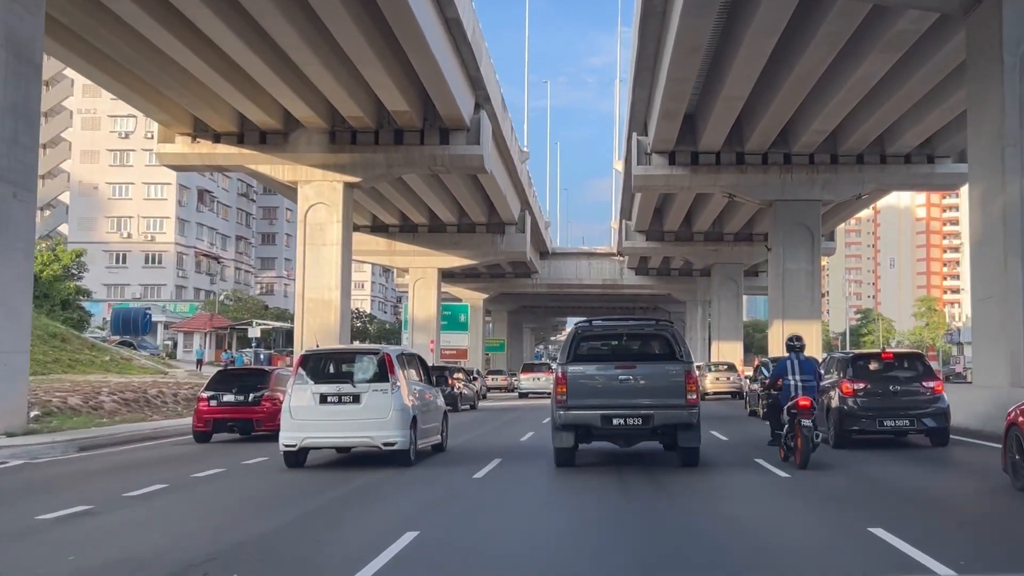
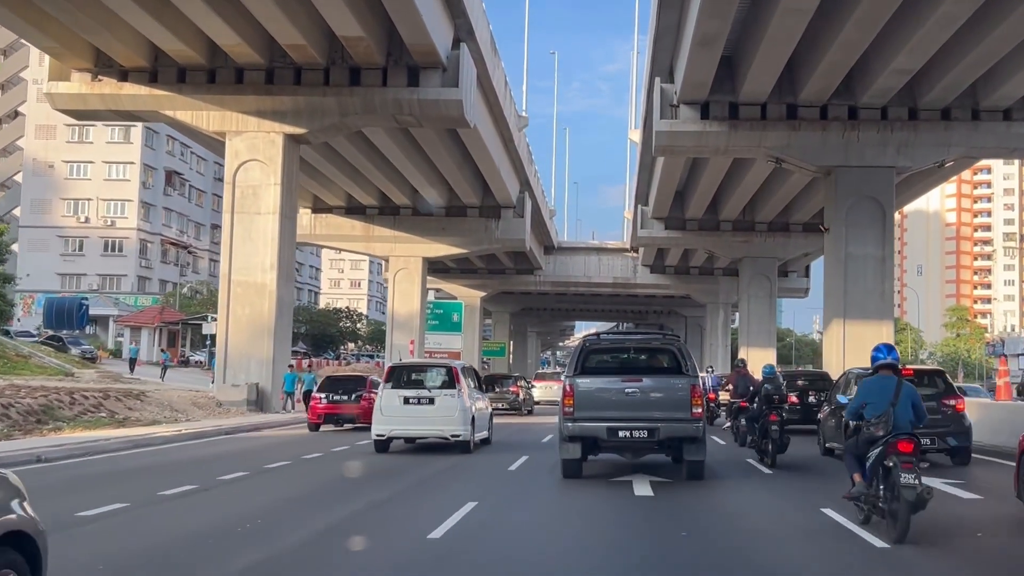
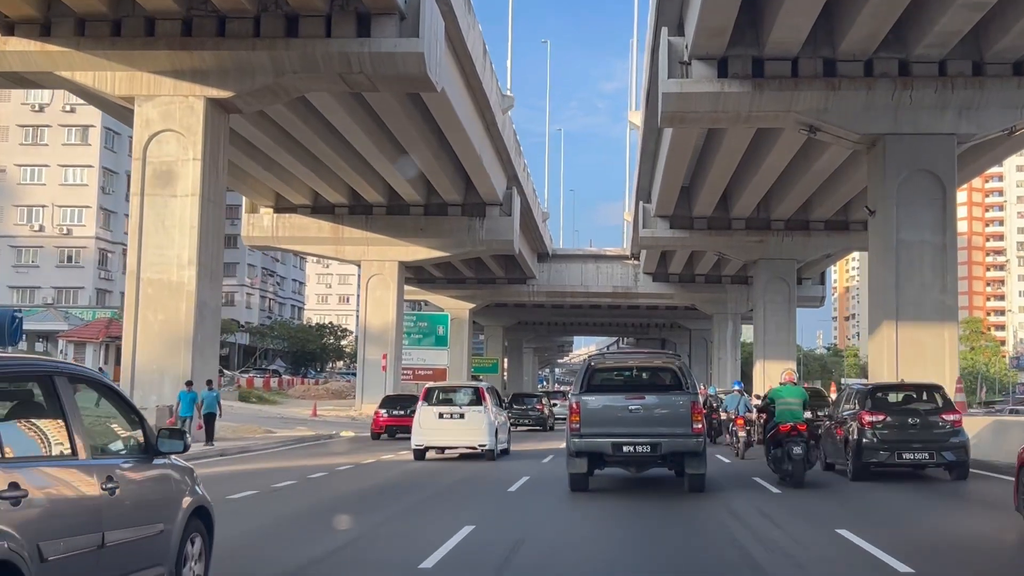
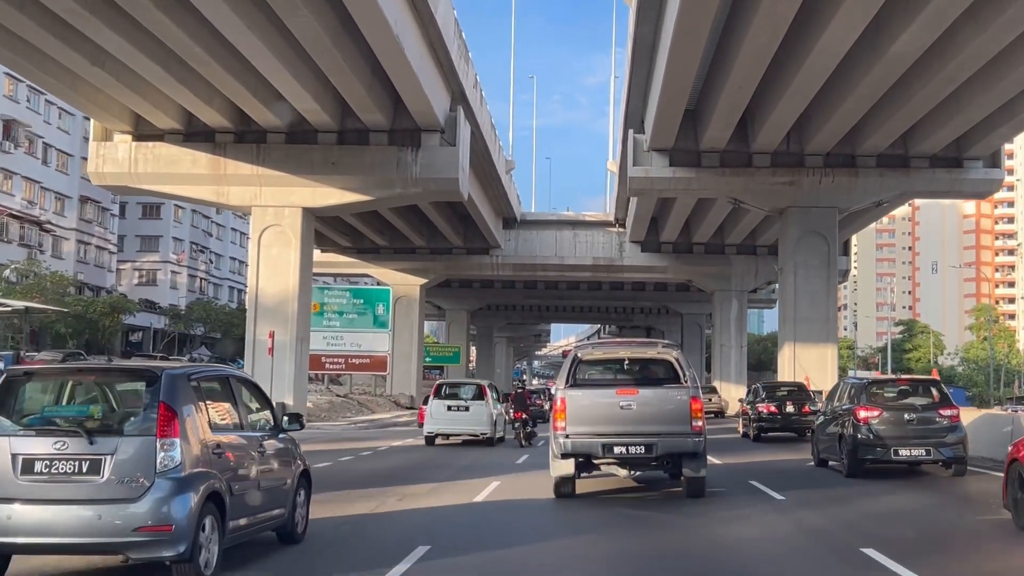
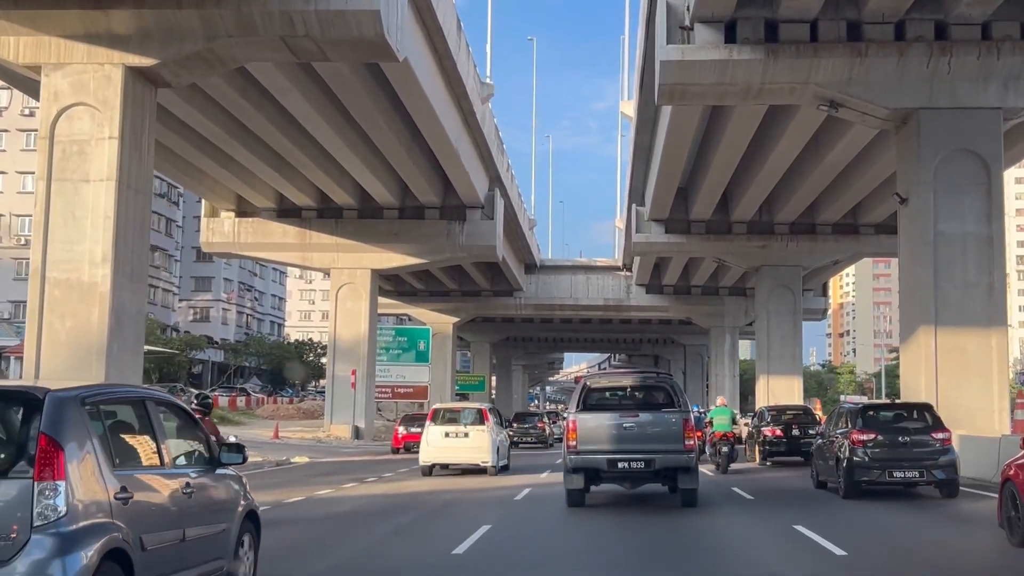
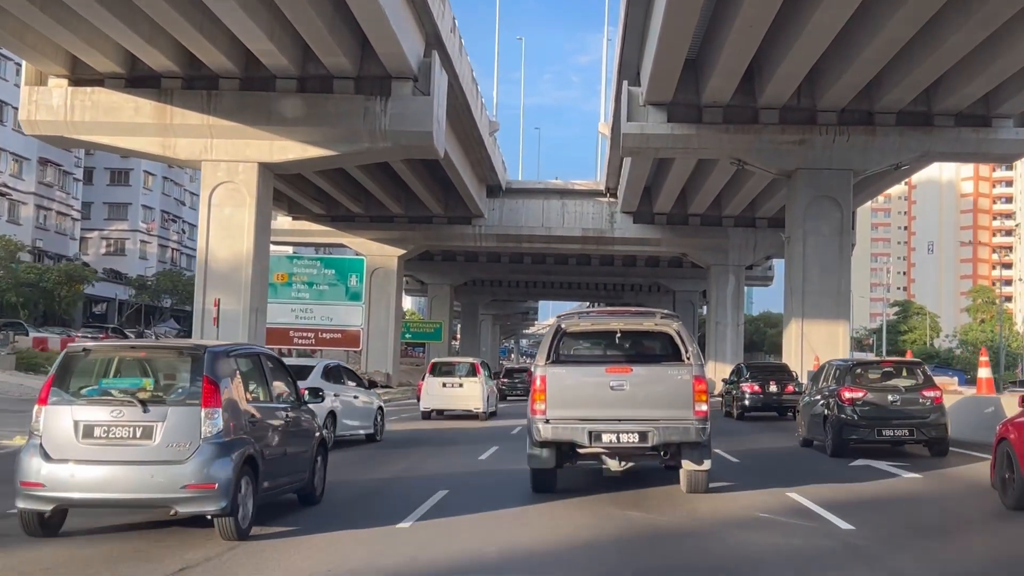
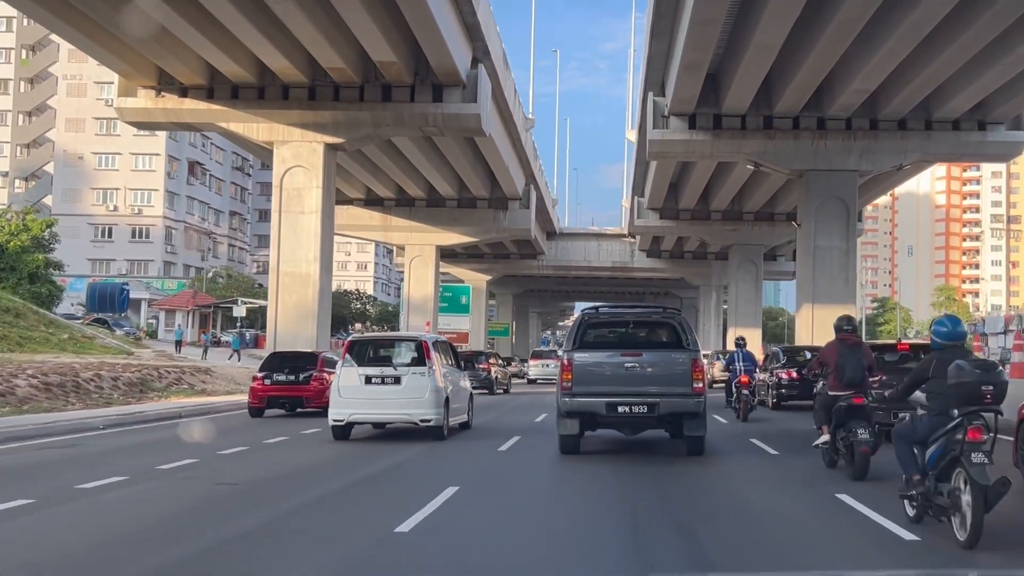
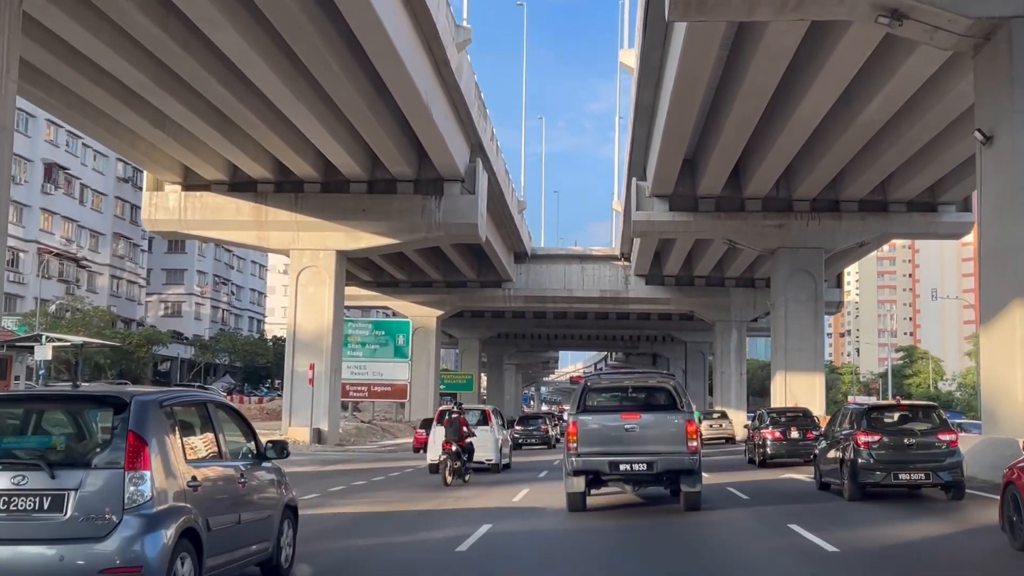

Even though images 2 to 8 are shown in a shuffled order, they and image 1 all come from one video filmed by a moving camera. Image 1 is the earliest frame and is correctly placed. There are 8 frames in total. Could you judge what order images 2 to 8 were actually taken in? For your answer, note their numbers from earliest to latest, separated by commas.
7, 2, 3, 5, 8, 4, 6
